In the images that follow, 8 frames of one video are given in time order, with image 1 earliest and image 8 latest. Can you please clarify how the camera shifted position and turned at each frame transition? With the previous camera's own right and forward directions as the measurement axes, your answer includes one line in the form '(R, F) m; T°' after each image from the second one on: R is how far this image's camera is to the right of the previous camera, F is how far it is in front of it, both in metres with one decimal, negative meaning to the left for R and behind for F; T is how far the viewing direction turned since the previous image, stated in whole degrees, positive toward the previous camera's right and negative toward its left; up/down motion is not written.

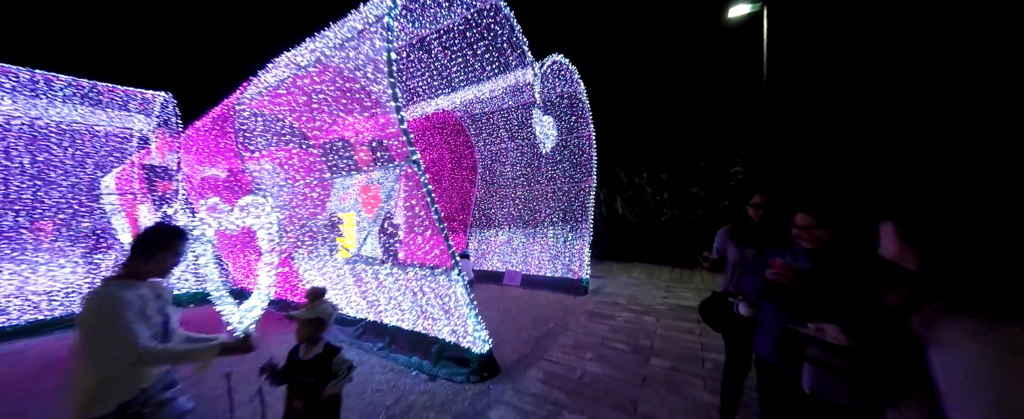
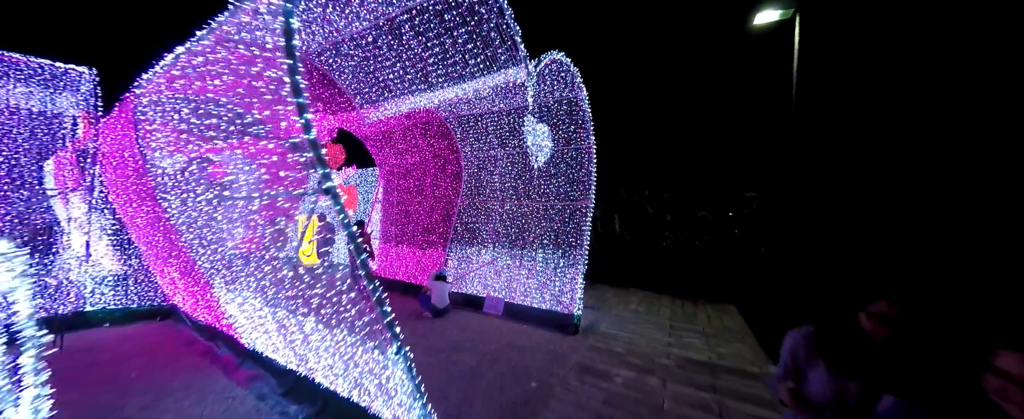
(+0.1, +0.6) m; +1°
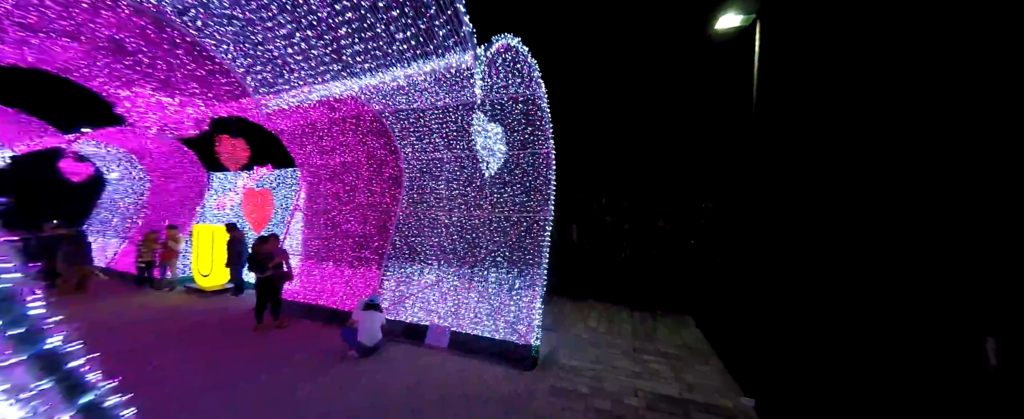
(+0.1, +0.6) m; +9°
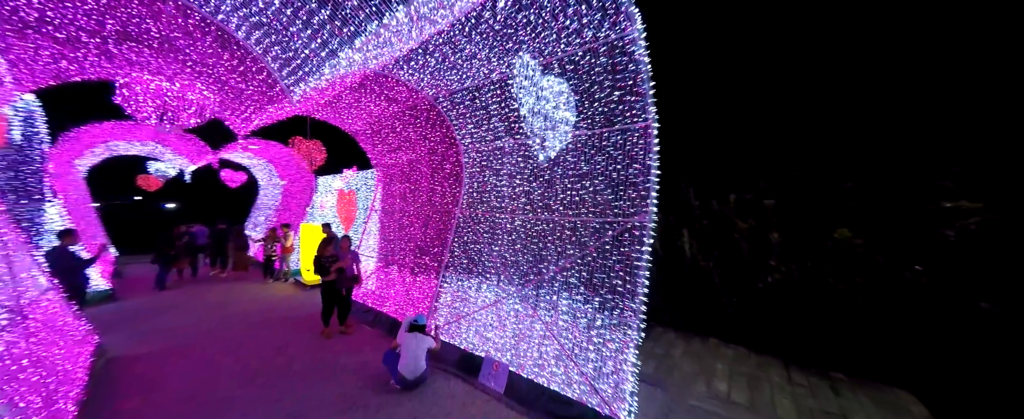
(+0.1, +1.0) m; -17°
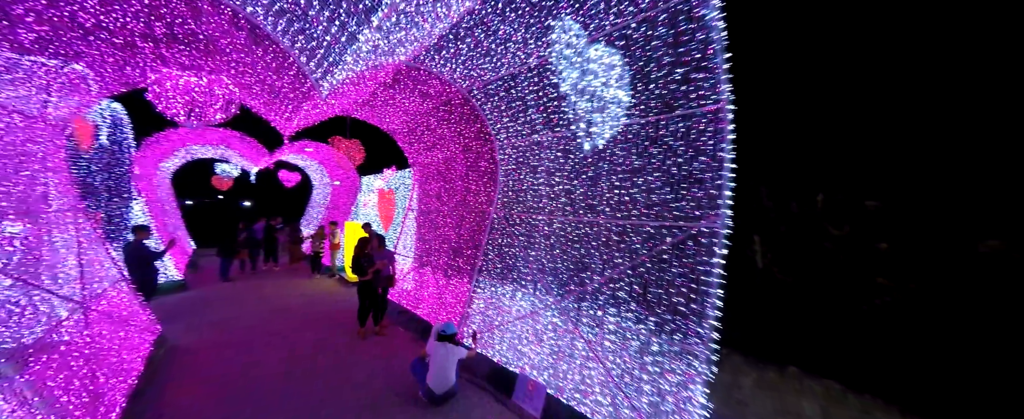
(0.0, +0.3) m; -7°
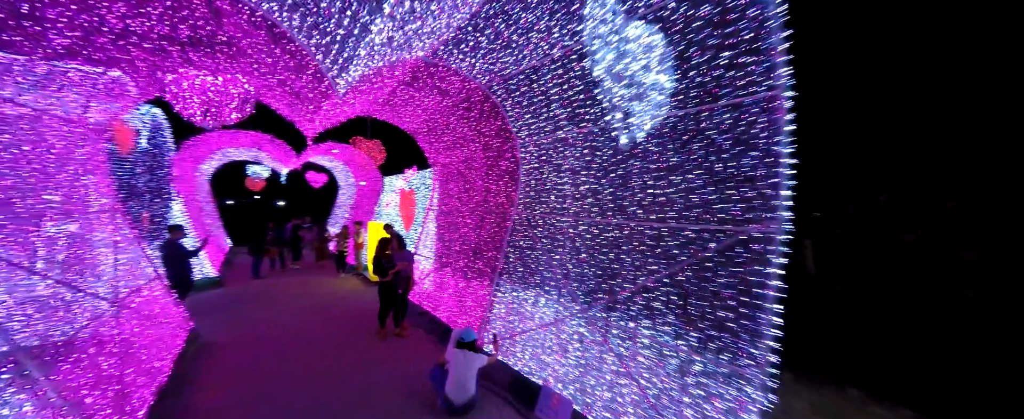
(0.0, +0.2) m; -4°
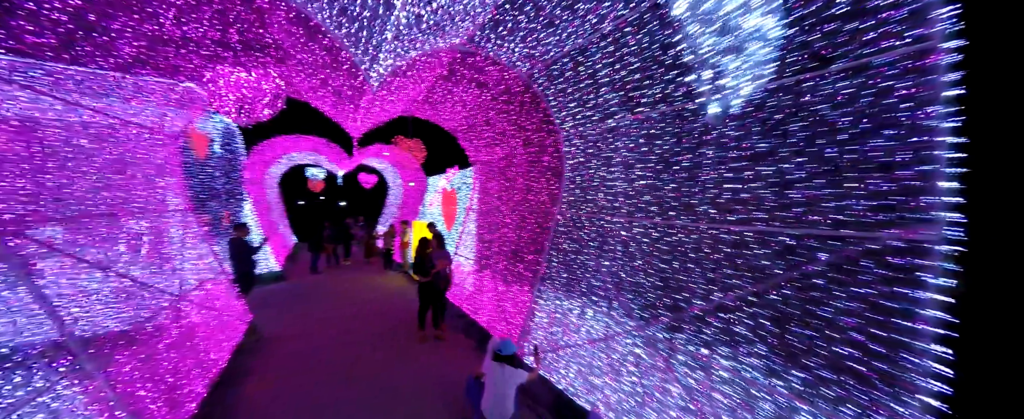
(0.0, +0.3) m; -9°
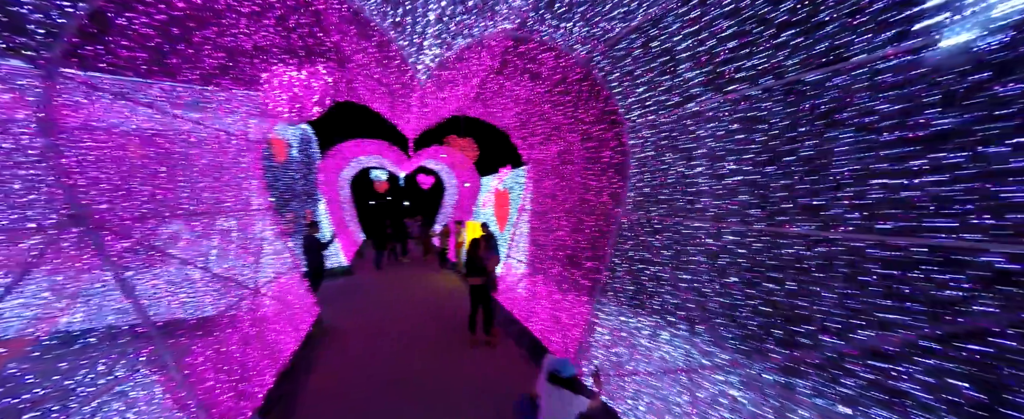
(0.0, +0.3) m; -10°
